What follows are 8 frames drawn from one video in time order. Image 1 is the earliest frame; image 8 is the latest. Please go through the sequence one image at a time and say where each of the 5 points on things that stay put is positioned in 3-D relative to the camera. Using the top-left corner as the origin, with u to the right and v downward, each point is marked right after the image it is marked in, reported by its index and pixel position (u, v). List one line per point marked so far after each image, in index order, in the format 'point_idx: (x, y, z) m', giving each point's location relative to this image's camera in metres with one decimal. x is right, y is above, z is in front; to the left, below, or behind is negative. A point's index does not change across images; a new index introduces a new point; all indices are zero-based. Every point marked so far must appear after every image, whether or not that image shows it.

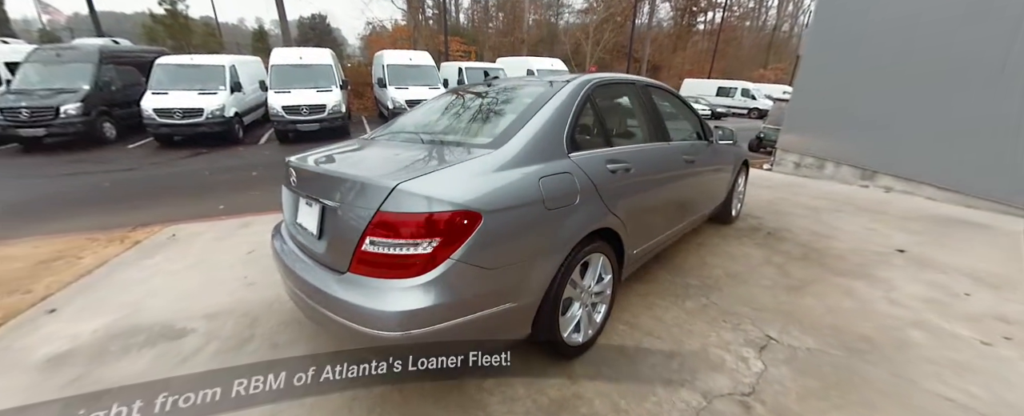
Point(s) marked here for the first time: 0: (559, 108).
0: (+0.2, +0.5, +1.9) m
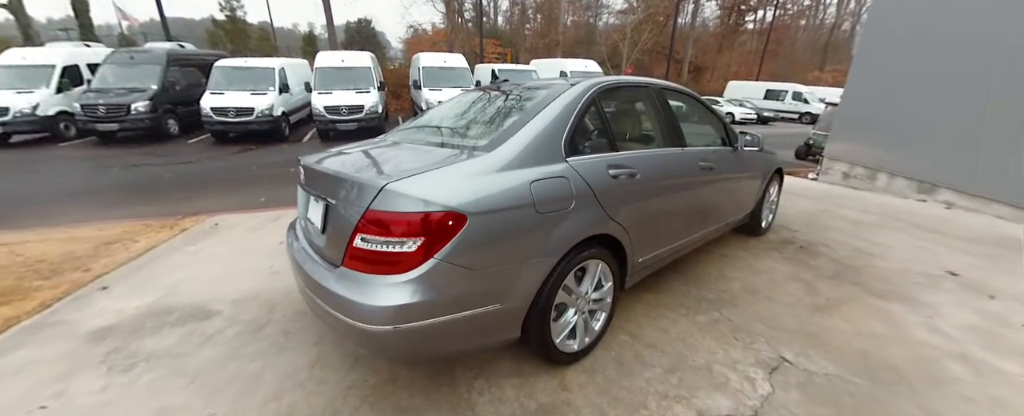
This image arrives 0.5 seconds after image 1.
0: (+0.2, +0.5, +1.9) m
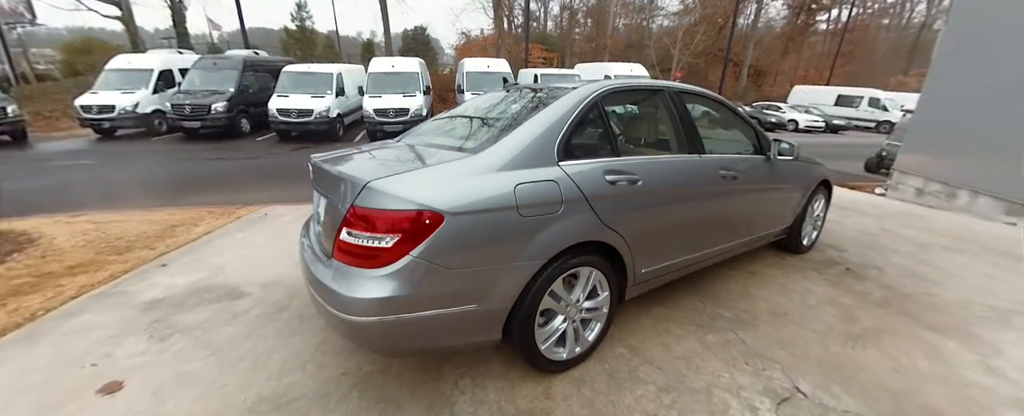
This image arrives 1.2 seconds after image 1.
0: (+0.2, +0.5, +1.9) m
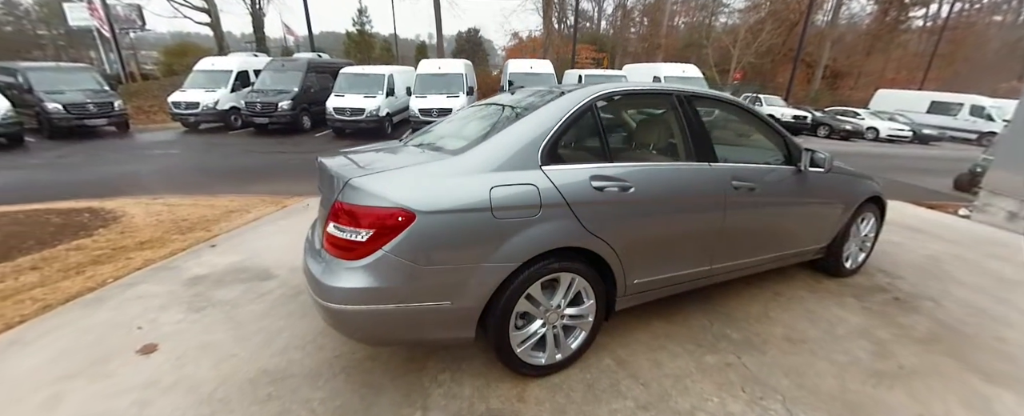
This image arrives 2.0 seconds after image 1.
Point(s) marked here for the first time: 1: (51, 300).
0: (+0.2, +0.4, +1.9) m
1: (-3.1, -0.6, +2.6) m
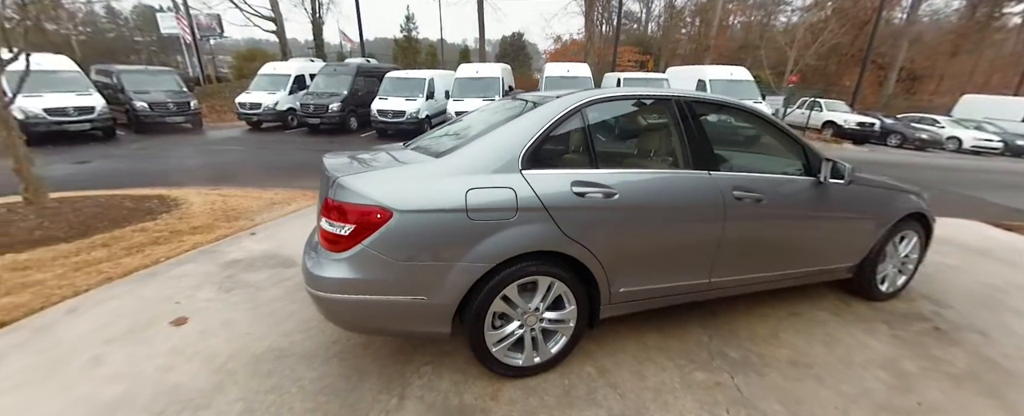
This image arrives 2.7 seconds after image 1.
0: (+0.1, +0.4, +1.9) m
1: (-3.1, -0.5, +3.0) m
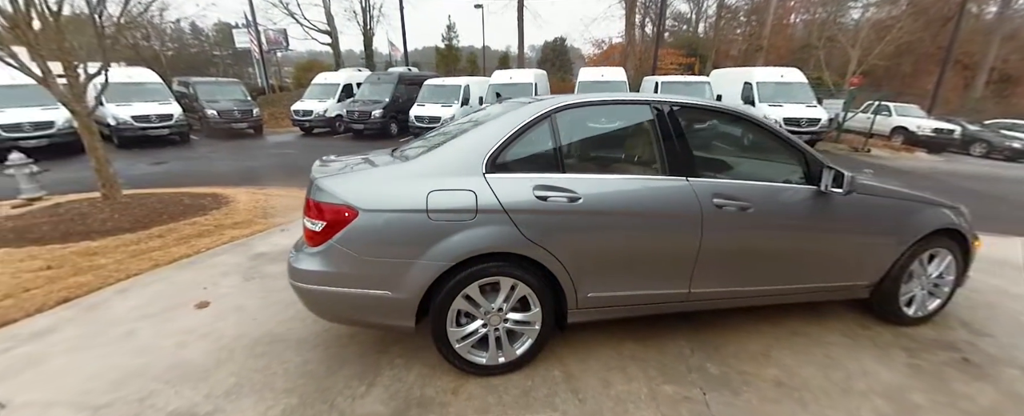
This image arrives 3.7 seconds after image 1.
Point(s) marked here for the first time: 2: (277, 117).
0: (0.0, +0.4, +1.9) m
1: (-3.1, -0.5, +3.4) m
2: (-9.0, +3.5, +14.8) m
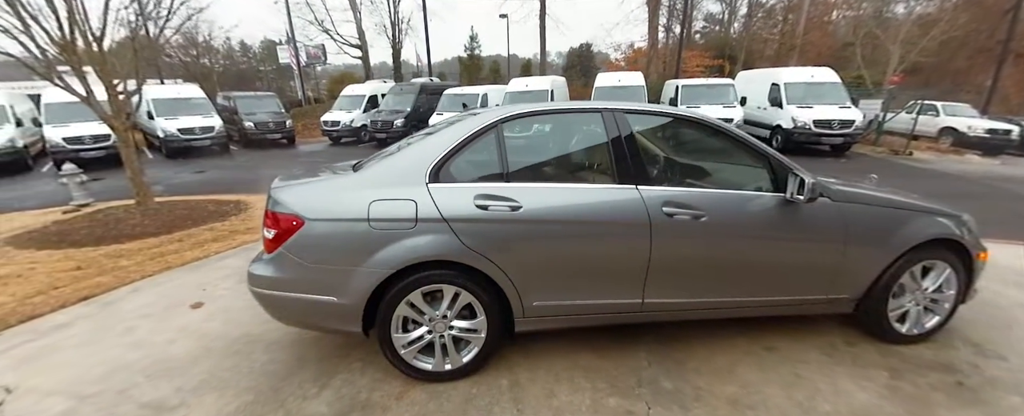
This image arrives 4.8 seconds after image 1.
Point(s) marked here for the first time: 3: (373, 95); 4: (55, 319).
0: (-0.3, +0.4, +2.0) m
1: (-3.2, -0.5, +3.7) m
2: (-8.0, +3.3, +15.6) m
3: (-4.5, +3.7, +12.7) m
4: (-3.2, -0.8, +2.7) m
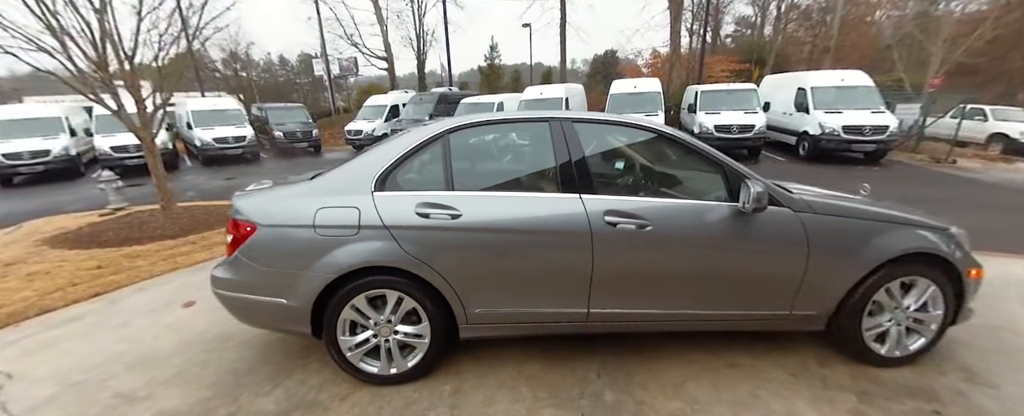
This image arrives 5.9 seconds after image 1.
0: (-0.6, +0.3, +2.0) m
1: (-3.4, -0.6, +3.9) m
2: (-7.2, +3.0, +16.3) m
3: (-3.8, +3.5, +13.1) m
4: (-3.5, -0.8, +3.0) m
